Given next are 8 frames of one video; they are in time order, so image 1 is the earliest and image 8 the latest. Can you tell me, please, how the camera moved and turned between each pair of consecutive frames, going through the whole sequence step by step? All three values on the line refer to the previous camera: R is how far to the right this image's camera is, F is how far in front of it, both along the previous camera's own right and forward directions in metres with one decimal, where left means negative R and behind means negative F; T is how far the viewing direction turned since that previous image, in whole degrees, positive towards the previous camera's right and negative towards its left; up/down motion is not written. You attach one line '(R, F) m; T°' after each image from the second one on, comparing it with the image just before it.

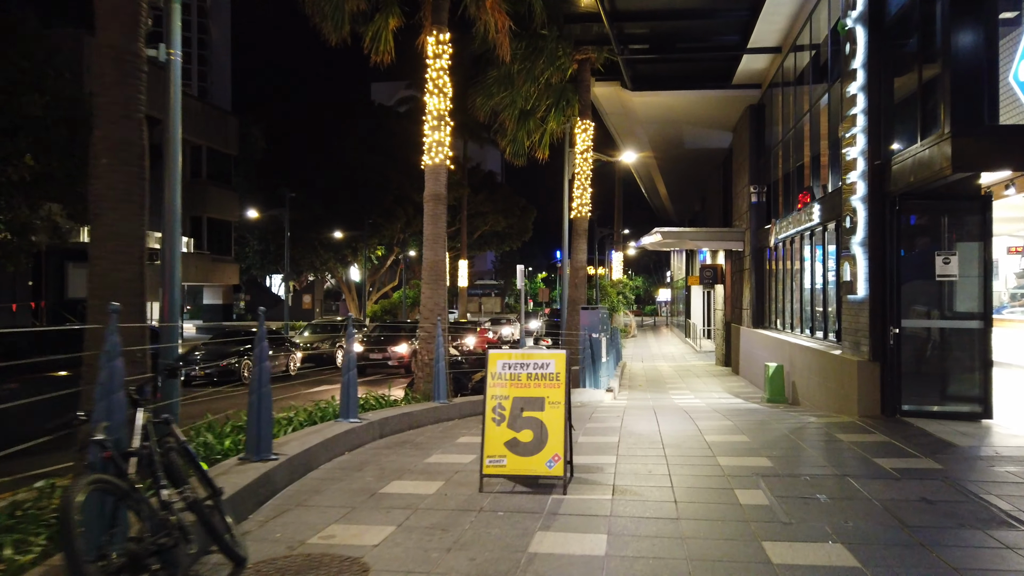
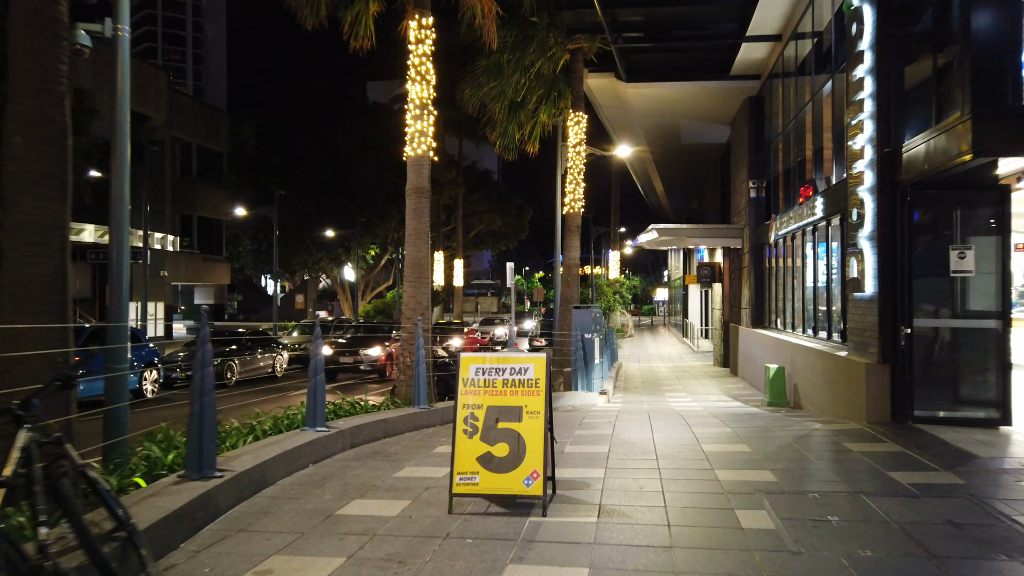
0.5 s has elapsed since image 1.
(+0.2, +0.7) m; 0°
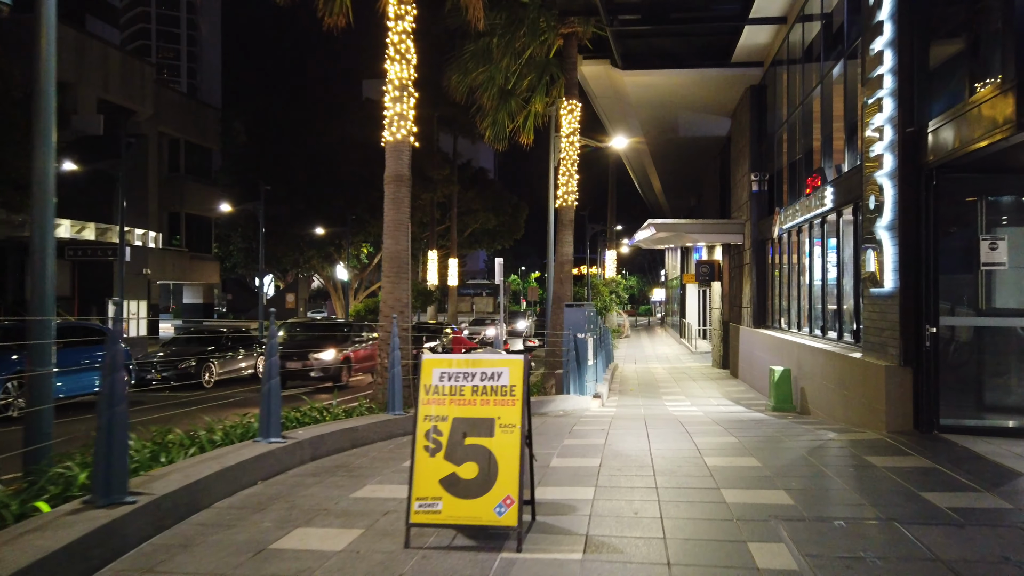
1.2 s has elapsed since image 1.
(+0.2, +0.9) m; 0°
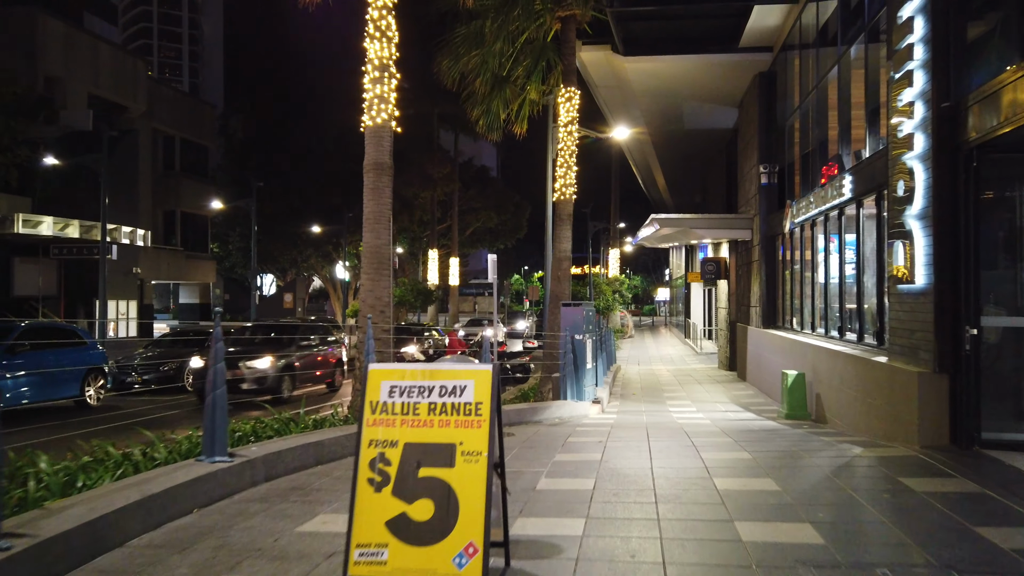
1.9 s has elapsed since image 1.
(+0.2, +0.9) m; 0°
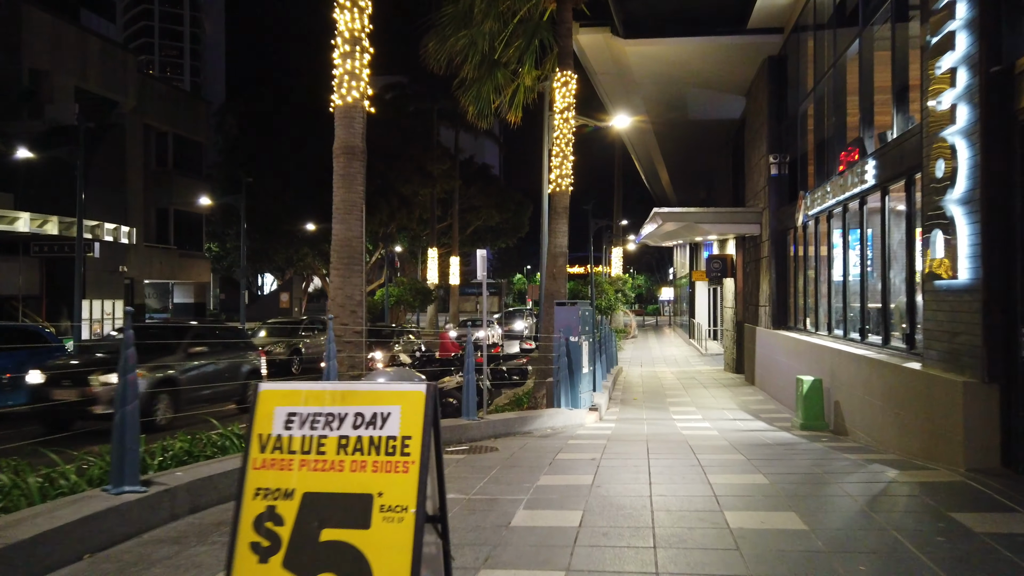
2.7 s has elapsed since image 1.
(+0.2, +1.1) m; 0°
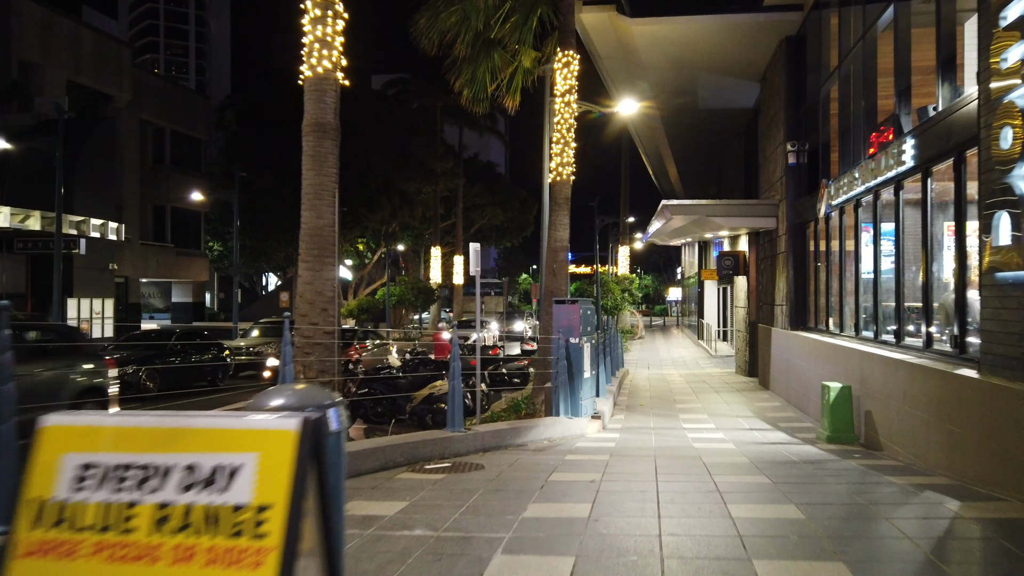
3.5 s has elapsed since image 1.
(+0.2, +1.1) m; -1°
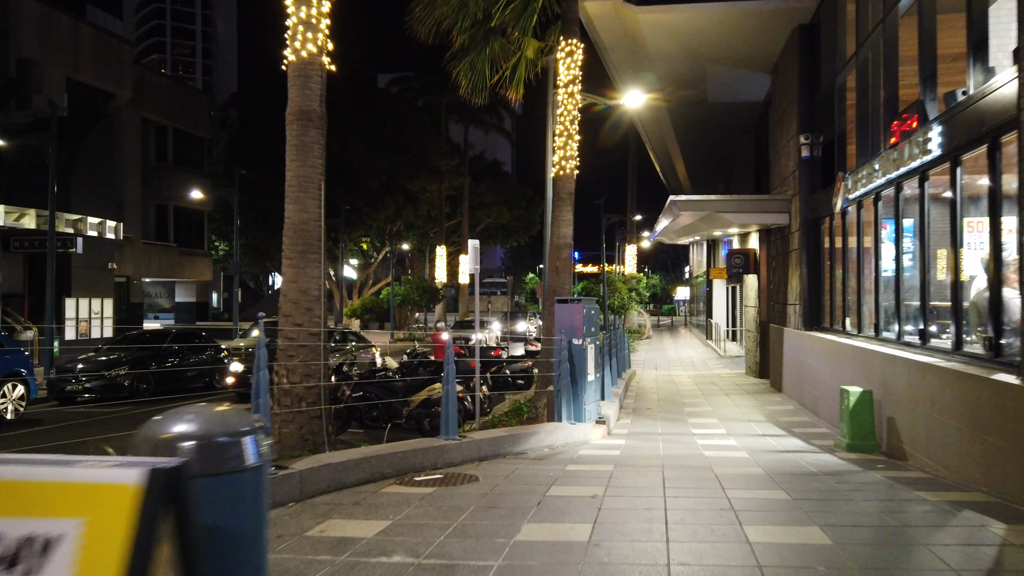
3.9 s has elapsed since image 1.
(+0.1, +0.6) m; -1°
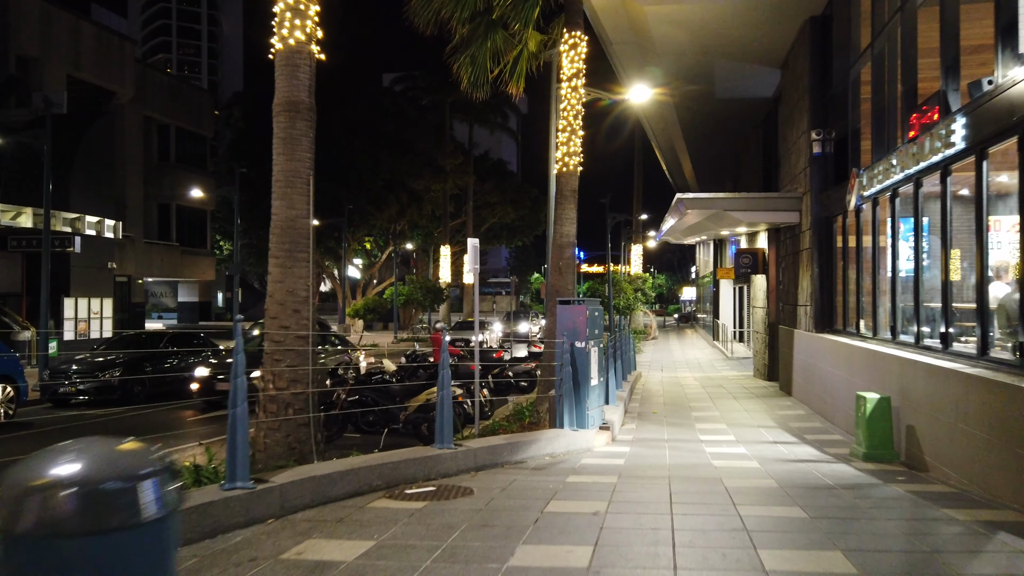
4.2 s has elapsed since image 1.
(+0.1, +0.4) m; 0°
